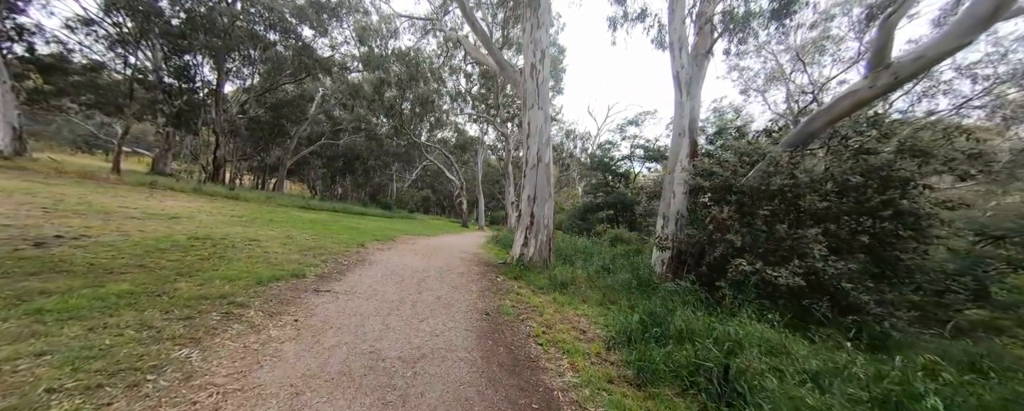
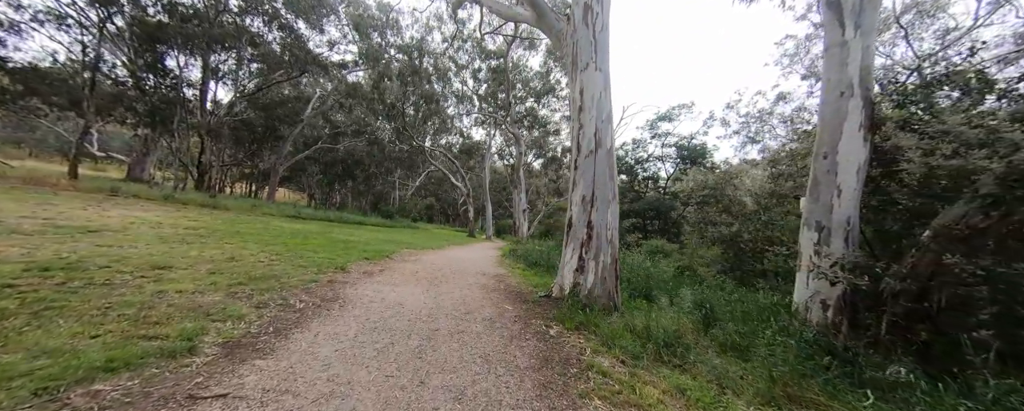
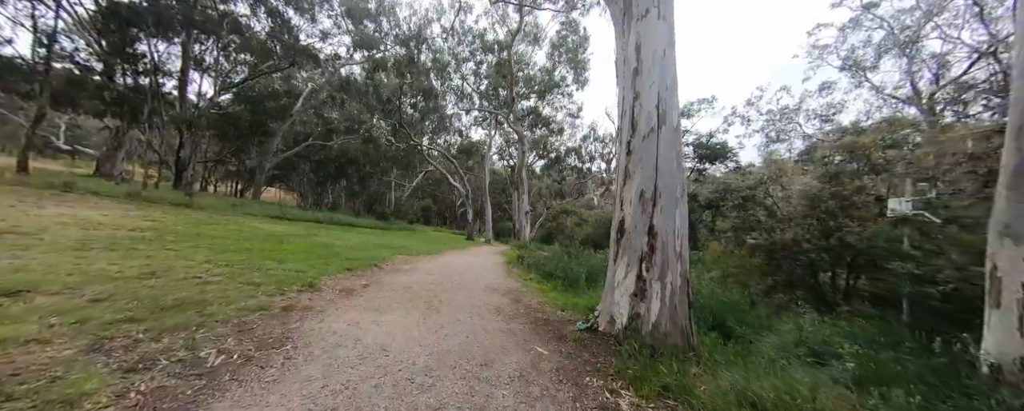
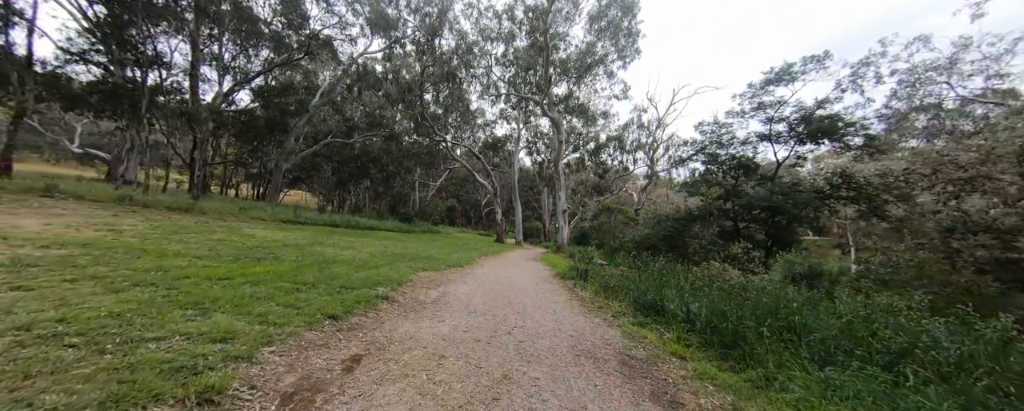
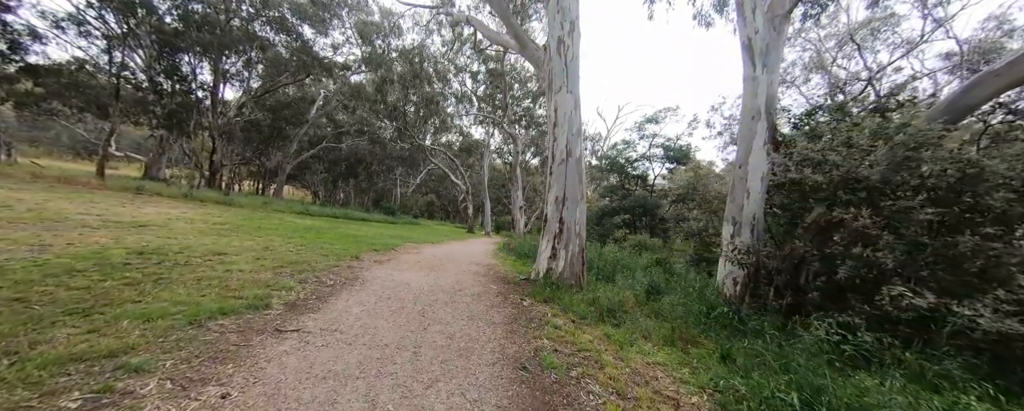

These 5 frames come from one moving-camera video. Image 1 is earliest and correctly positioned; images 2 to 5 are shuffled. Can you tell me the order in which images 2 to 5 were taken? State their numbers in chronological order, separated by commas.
5, 2, 3, 4
